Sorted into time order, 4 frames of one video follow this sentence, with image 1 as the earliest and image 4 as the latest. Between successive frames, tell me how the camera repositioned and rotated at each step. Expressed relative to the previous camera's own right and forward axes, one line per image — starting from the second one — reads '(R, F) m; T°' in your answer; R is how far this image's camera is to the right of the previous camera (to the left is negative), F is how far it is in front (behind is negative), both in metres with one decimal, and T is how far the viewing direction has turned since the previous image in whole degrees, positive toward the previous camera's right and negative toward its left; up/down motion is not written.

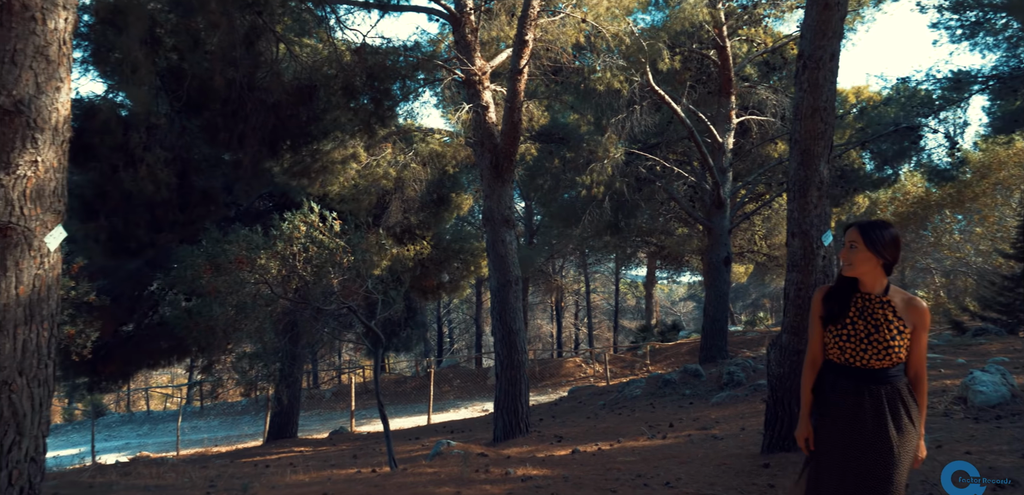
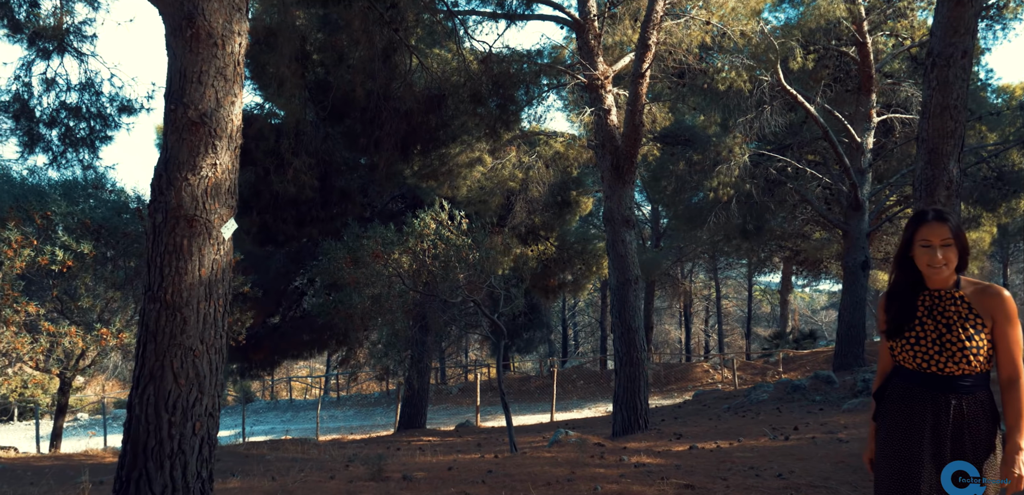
(+0.1, -0.5) m; -6°
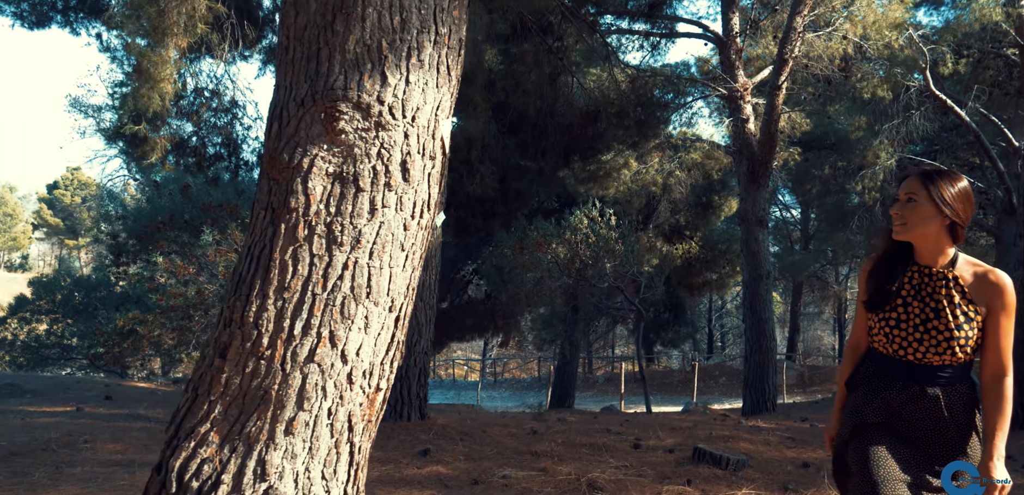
(+0.1, -1.4) m; -8°
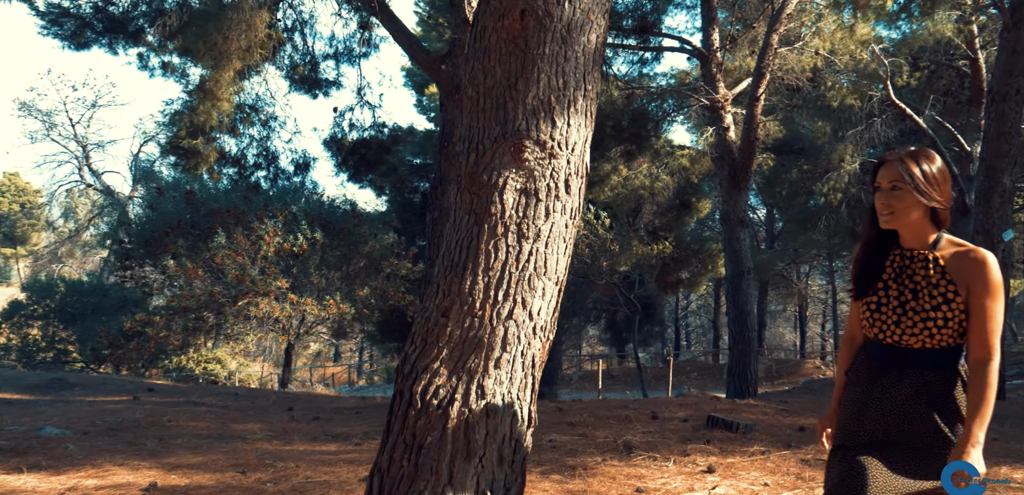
(-0.4, -0.8) m; +2°
